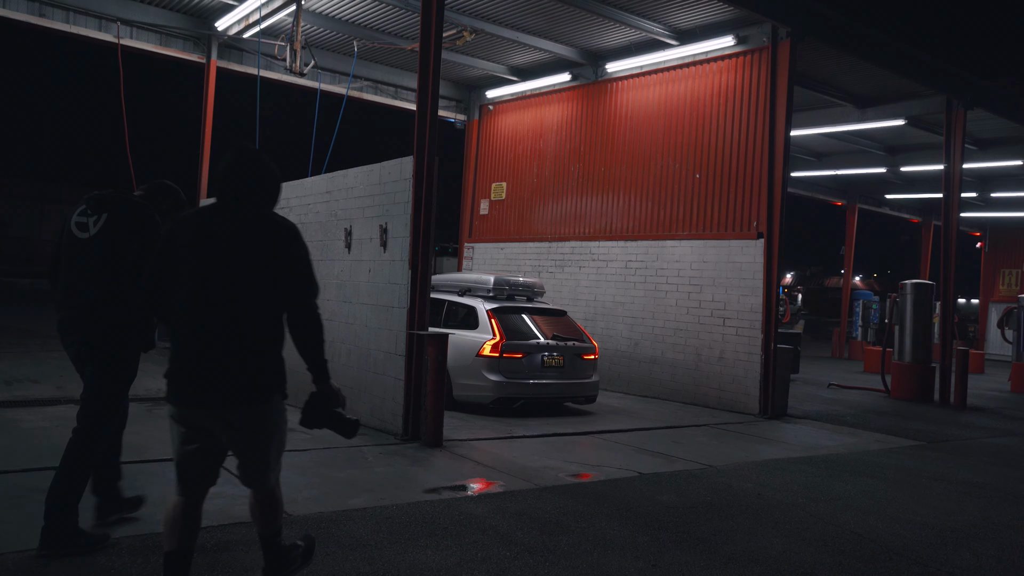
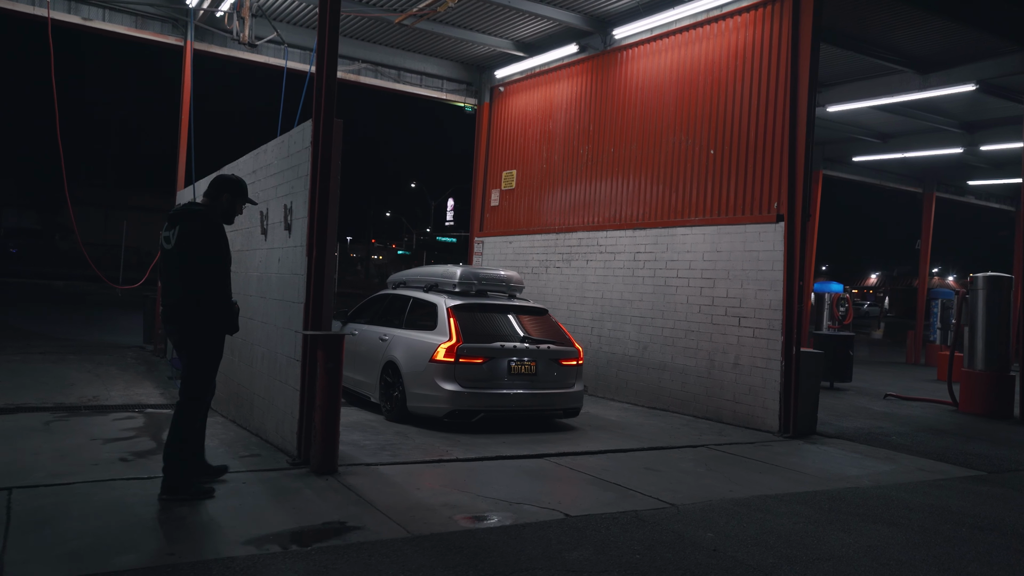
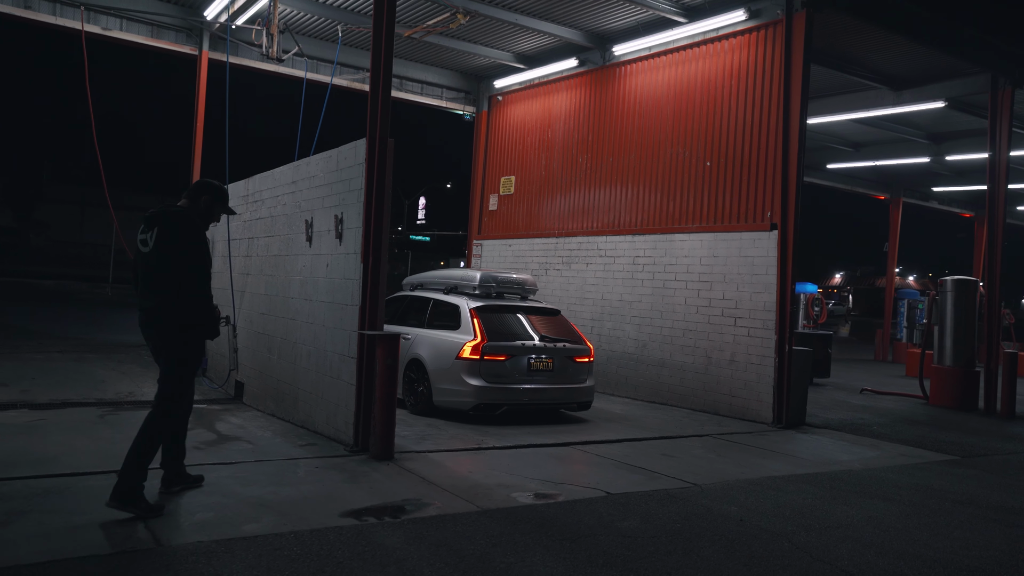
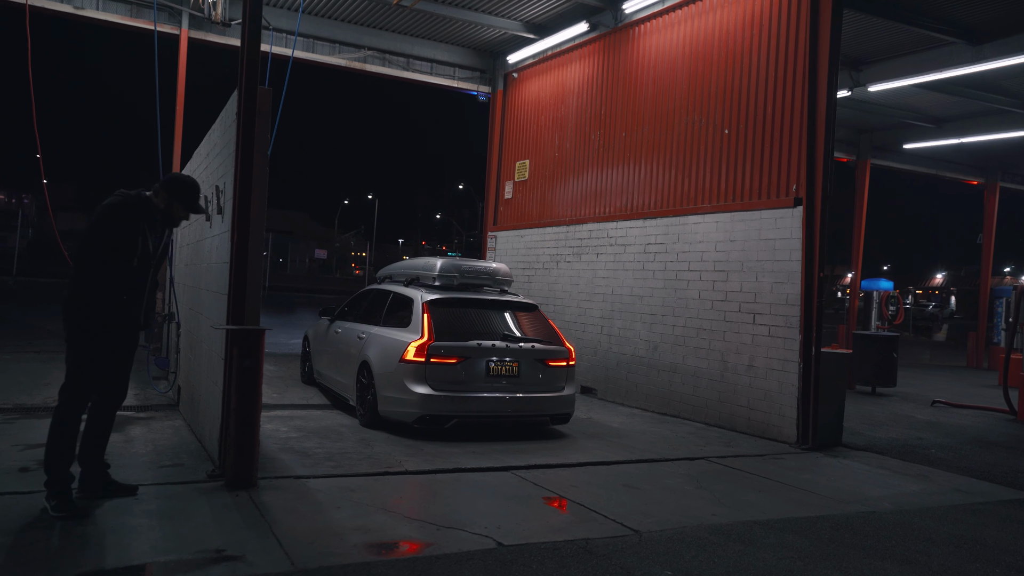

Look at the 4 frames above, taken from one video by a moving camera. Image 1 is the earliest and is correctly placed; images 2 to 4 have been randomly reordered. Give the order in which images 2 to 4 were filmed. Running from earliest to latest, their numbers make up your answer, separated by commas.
3, 2, 4
